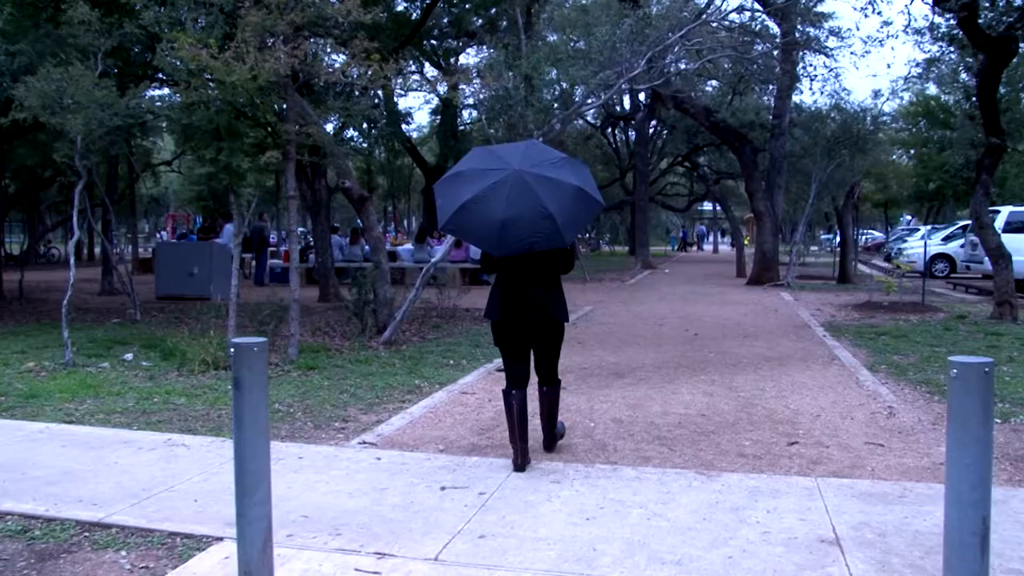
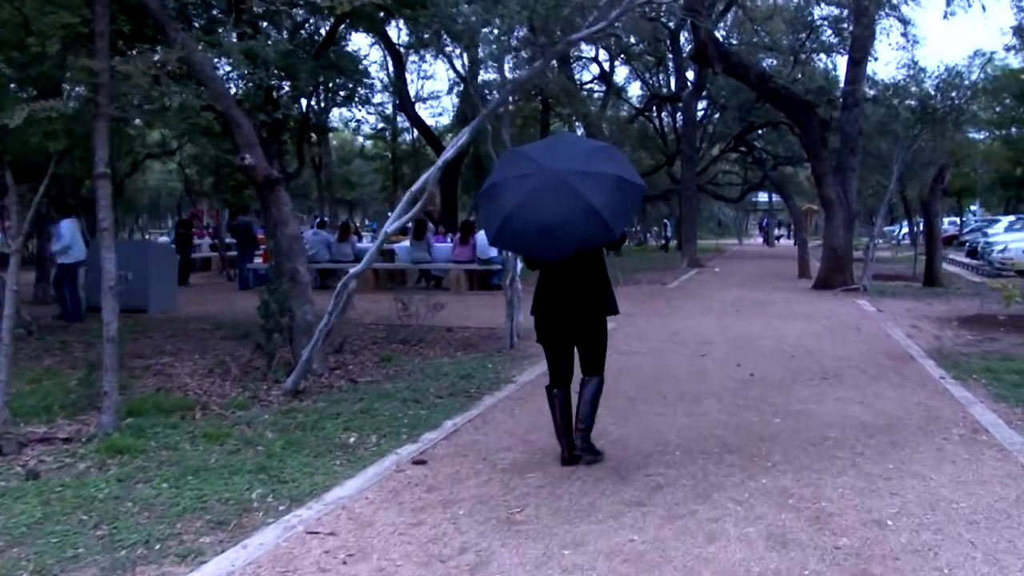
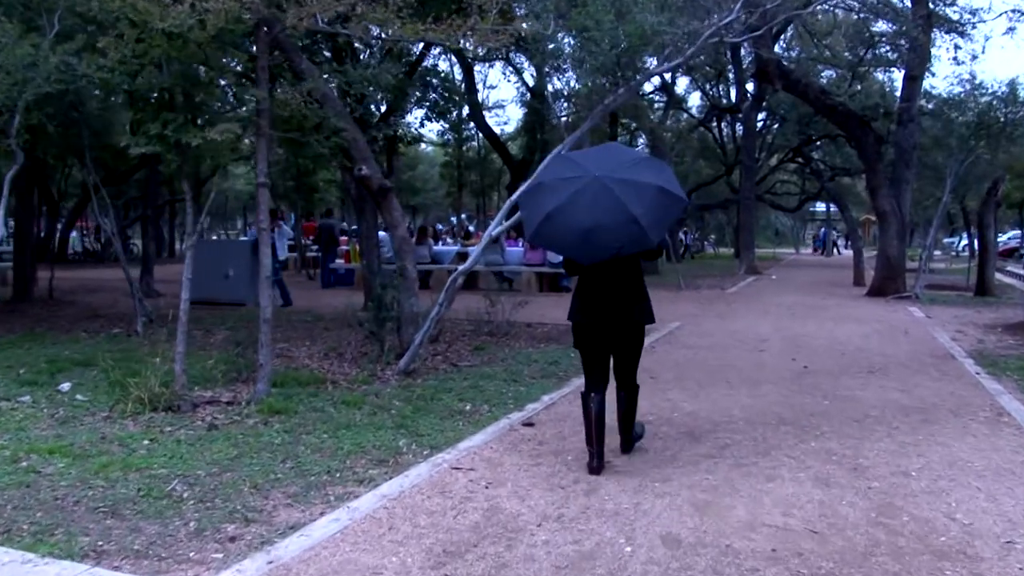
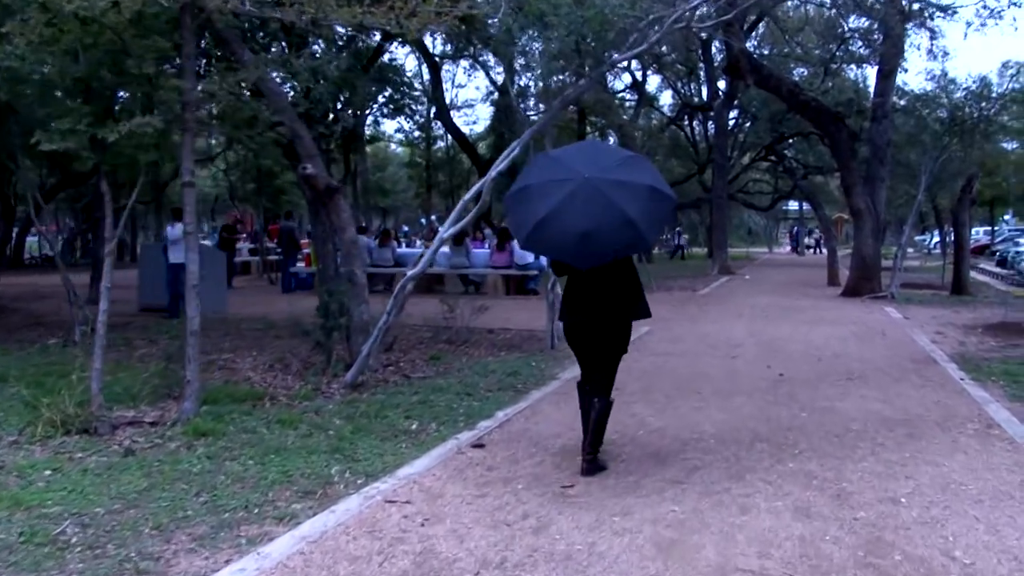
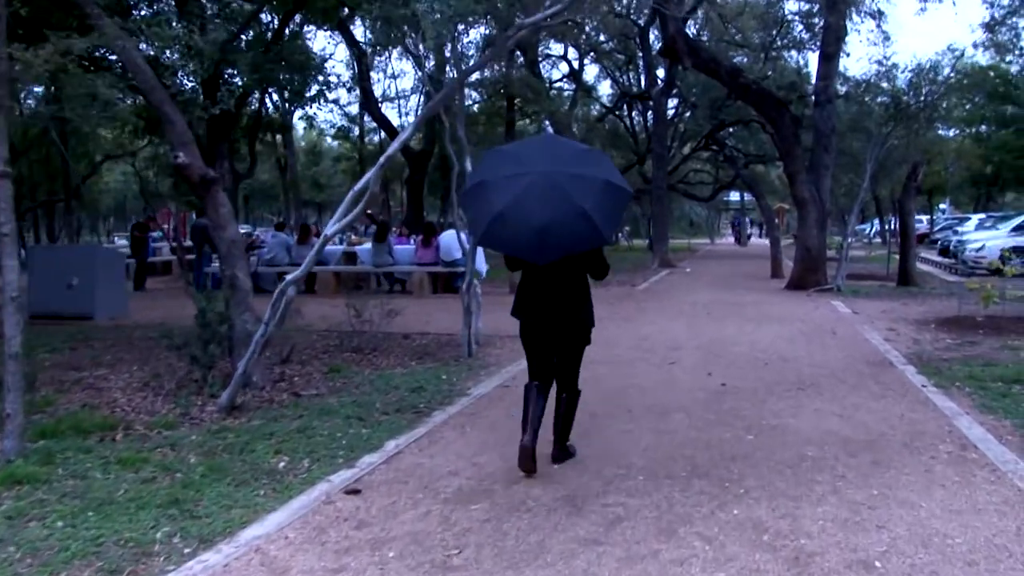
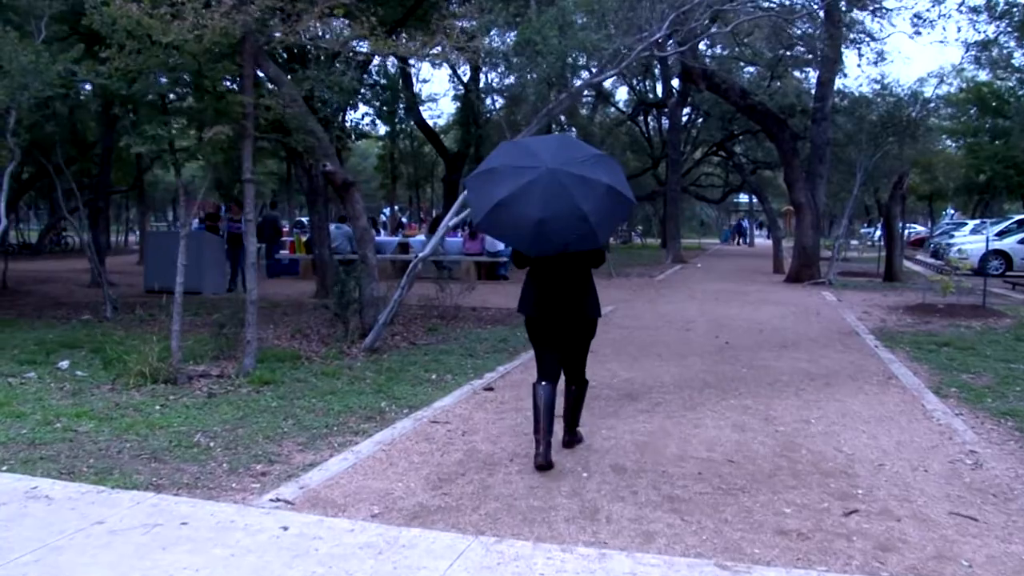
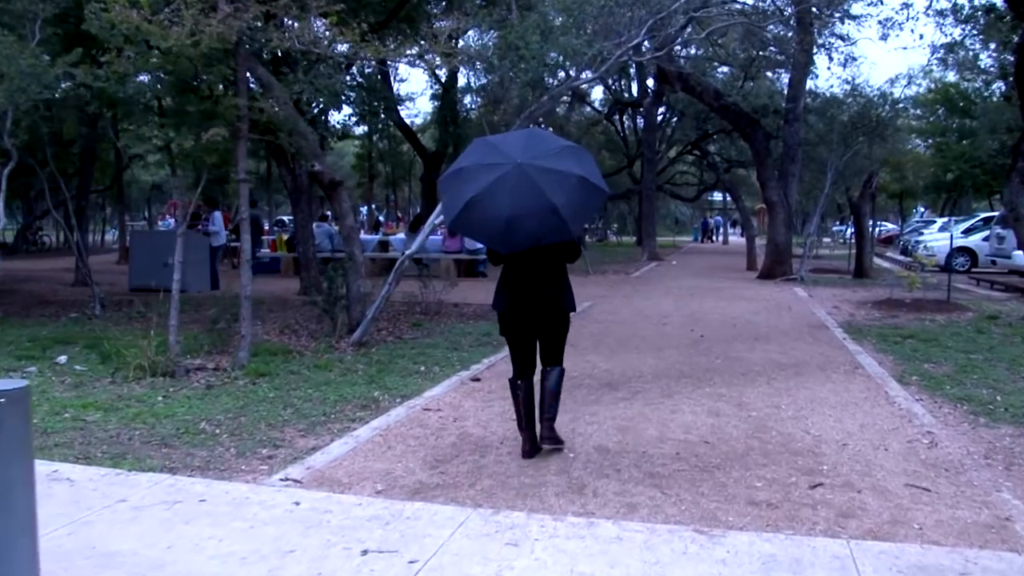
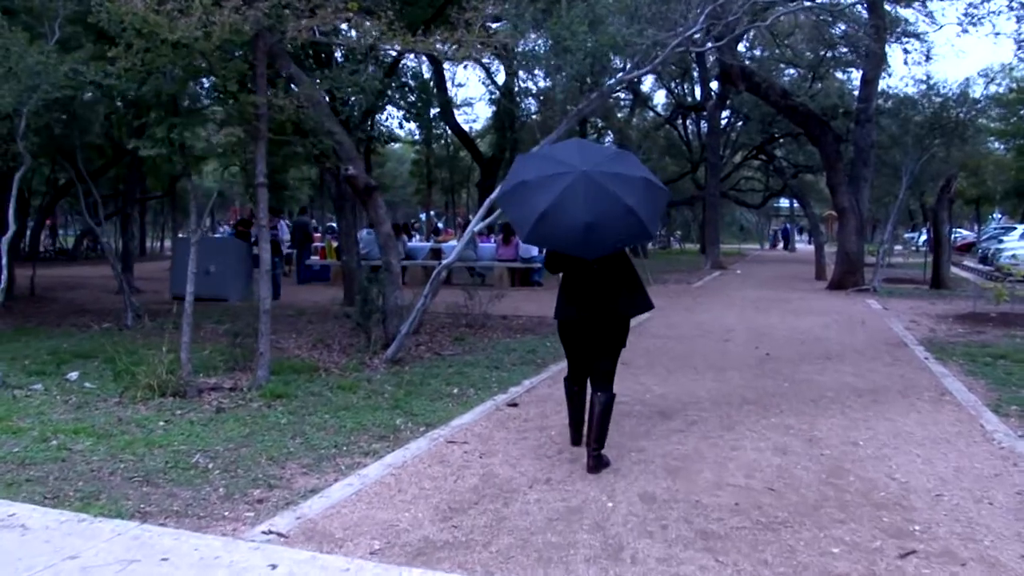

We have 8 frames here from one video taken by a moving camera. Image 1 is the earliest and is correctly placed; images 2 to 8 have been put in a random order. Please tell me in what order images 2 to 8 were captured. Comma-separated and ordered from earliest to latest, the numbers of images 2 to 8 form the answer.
7, 6, 8, 3, 4, 2, 5
